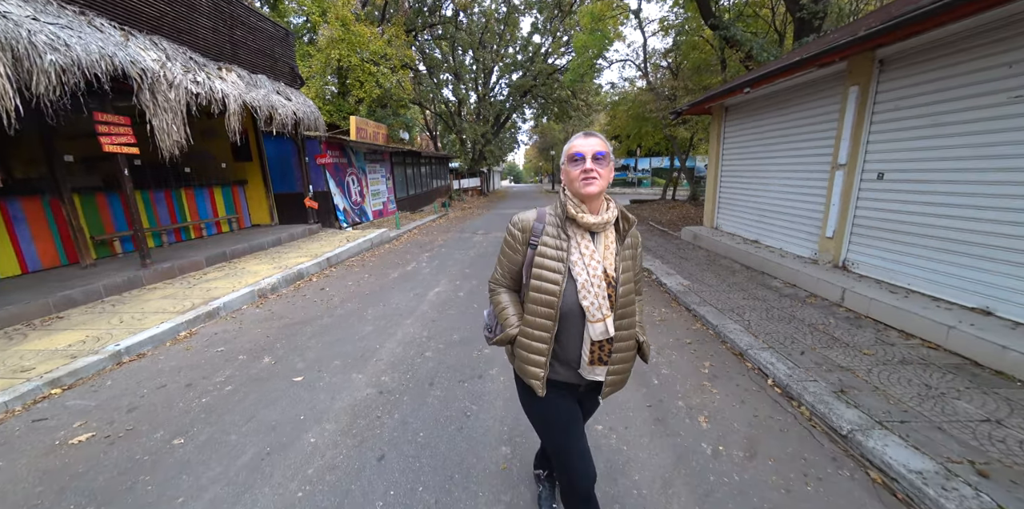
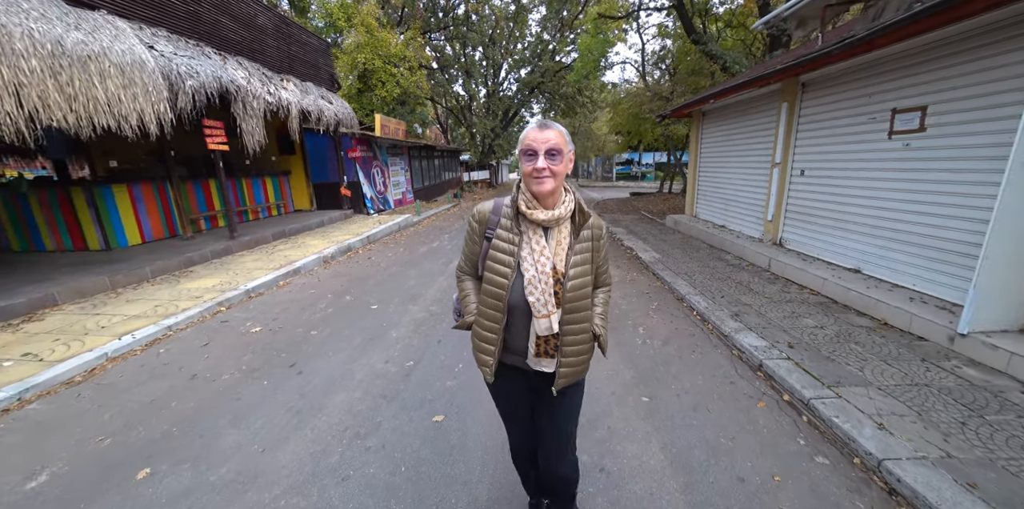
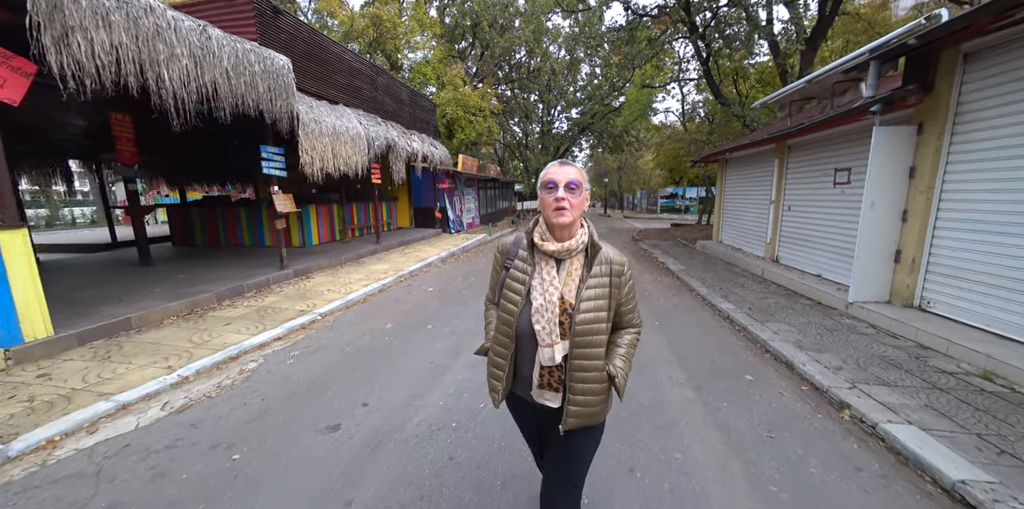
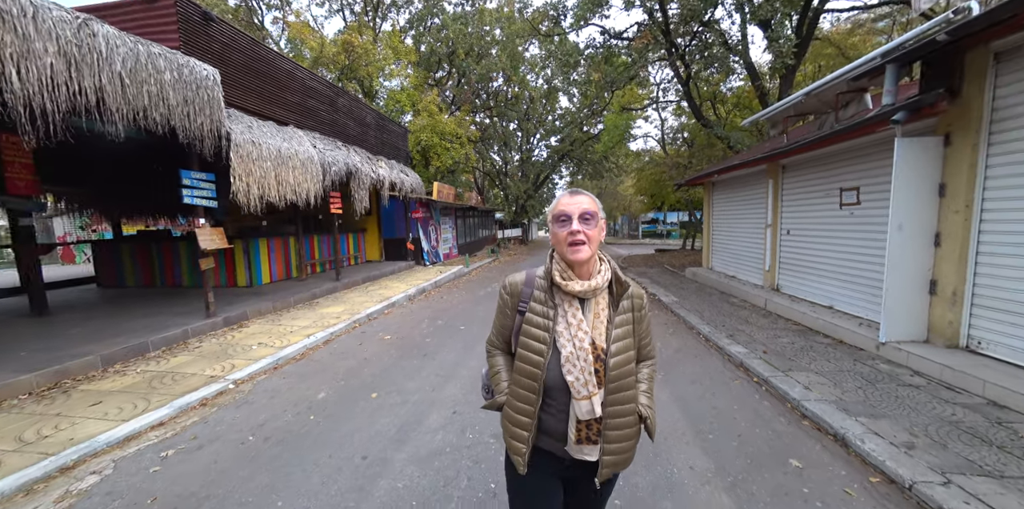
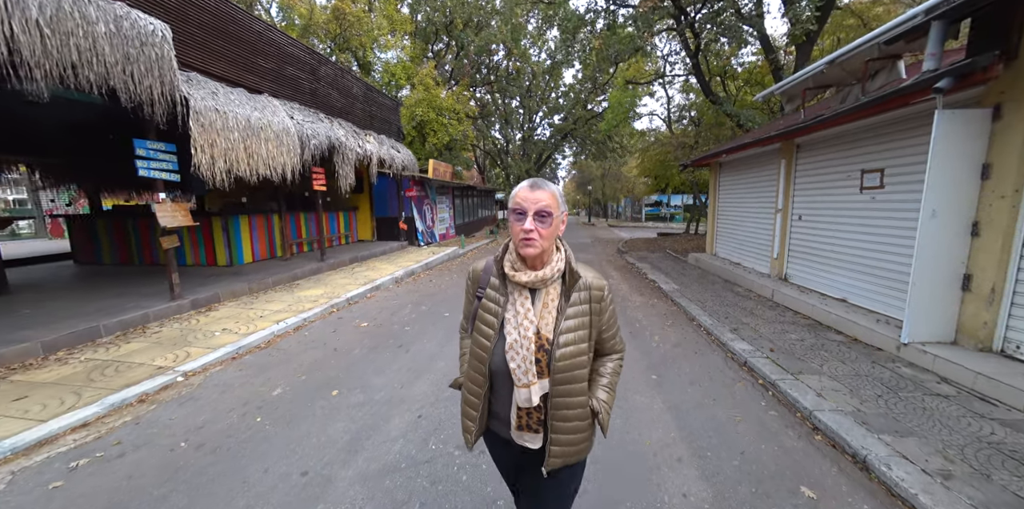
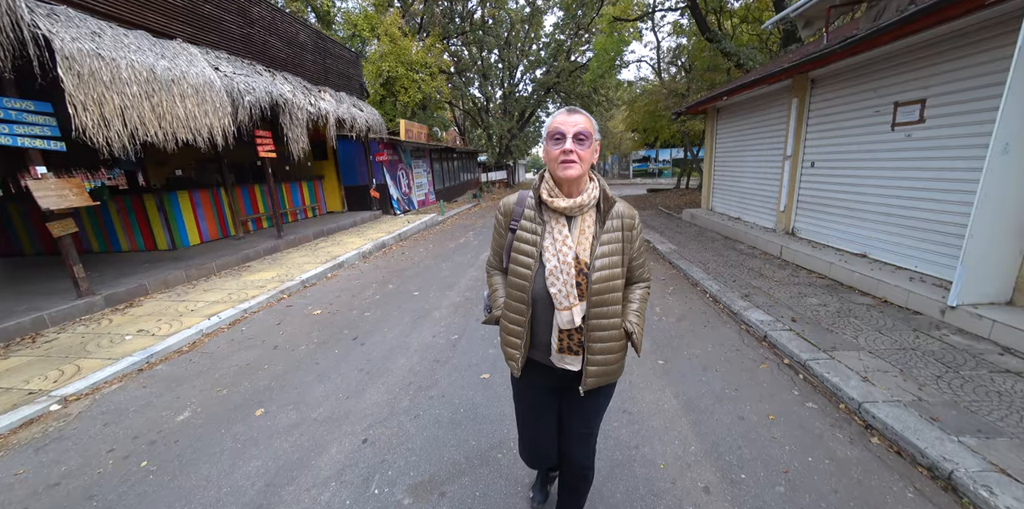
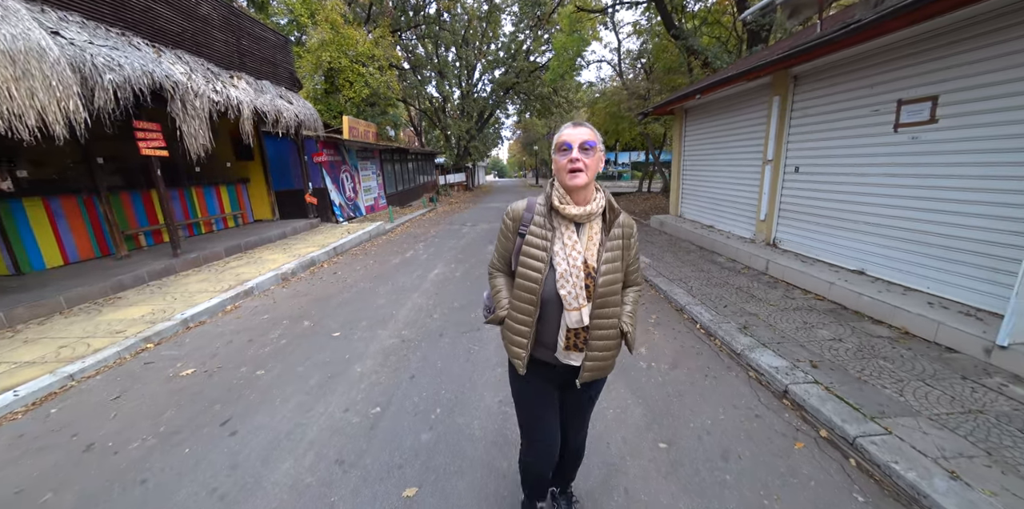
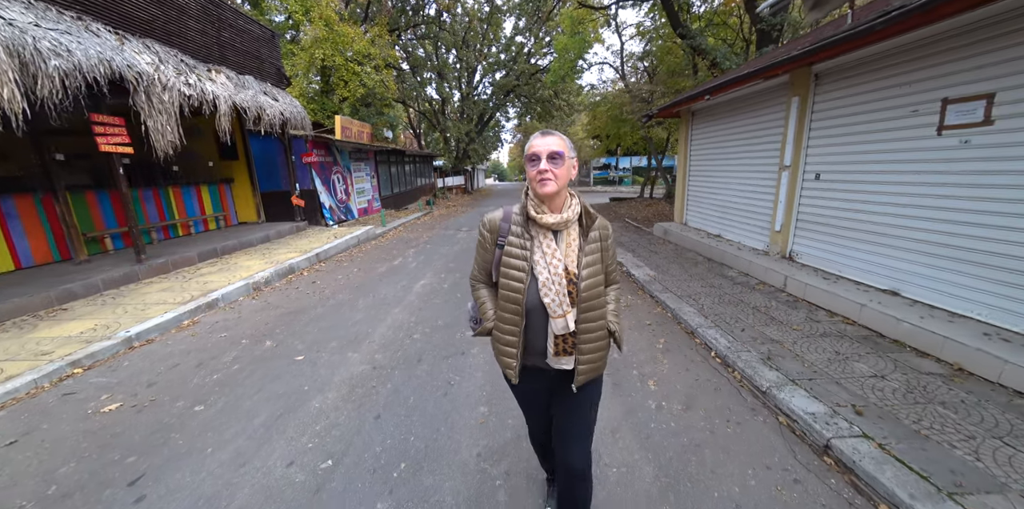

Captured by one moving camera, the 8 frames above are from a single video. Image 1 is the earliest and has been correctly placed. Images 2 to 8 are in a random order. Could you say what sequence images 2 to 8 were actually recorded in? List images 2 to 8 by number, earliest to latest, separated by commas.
8, 7, 2, 6, 5, 4, 3
